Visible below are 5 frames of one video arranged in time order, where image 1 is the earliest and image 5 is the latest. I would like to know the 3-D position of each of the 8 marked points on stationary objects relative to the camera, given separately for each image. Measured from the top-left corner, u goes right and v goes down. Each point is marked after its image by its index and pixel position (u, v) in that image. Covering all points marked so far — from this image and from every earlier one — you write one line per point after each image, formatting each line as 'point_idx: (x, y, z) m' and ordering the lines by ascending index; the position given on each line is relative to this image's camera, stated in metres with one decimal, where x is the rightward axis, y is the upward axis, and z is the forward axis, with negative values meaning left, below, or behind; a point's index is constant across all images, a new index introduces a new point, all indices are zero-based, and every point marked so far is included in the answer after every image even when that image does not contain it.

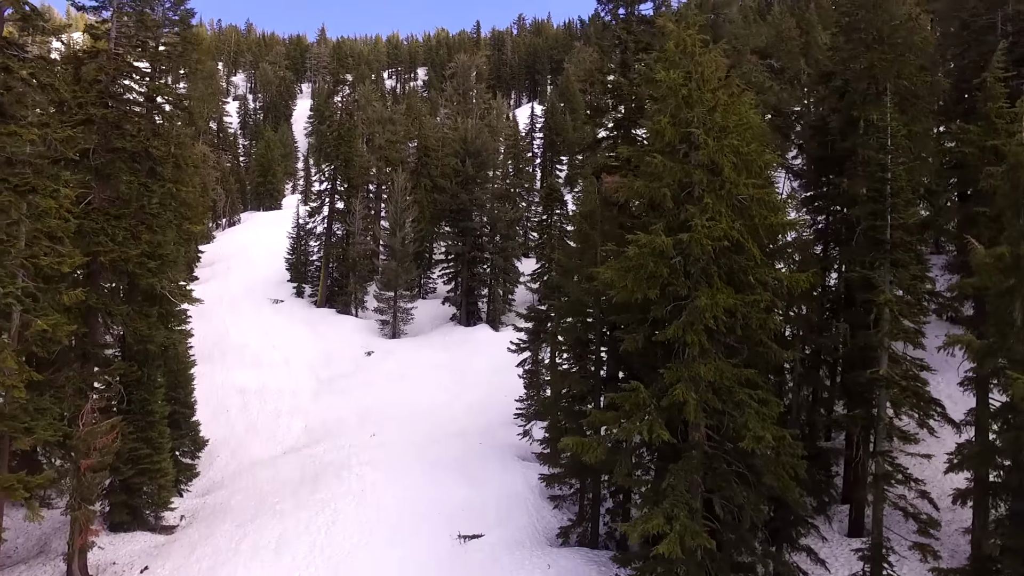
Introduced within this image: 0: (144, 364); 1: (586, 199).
0: (-7.2, -1.4, +17.3) m
1: (+1.1, +1.3, +13.3) m
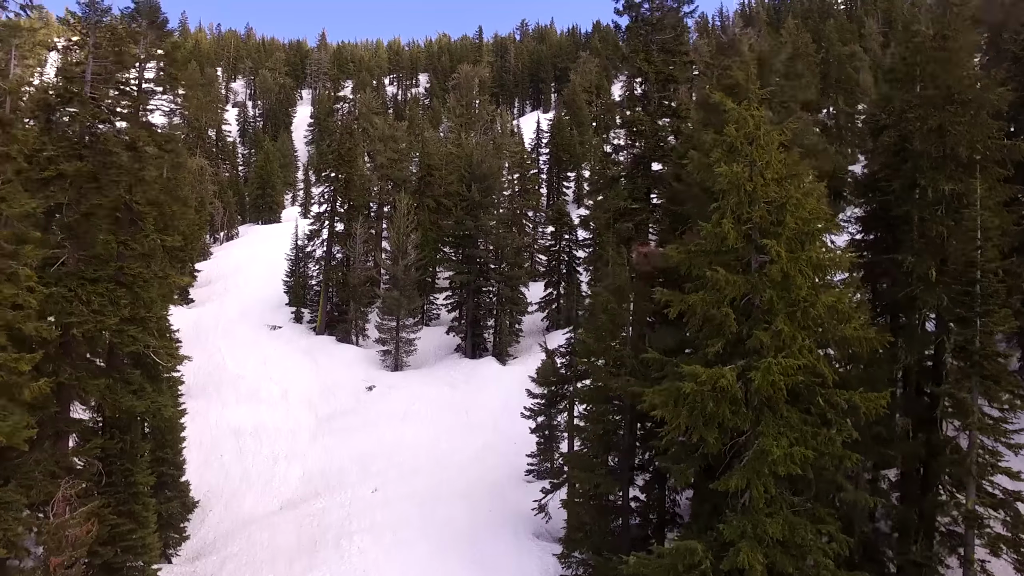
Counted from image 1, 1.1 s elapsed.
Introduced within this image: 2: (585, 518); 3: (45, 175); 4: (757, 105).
0: (-6.9, -2.6, +15.9) m
1: (+1.4, +0.2, +11.9) m
2: (+1.0, -3.3, +12.7) m
3: (-7.1, +1.7, +13.6) m
4: (+2.2, +1.6, +7.9) m
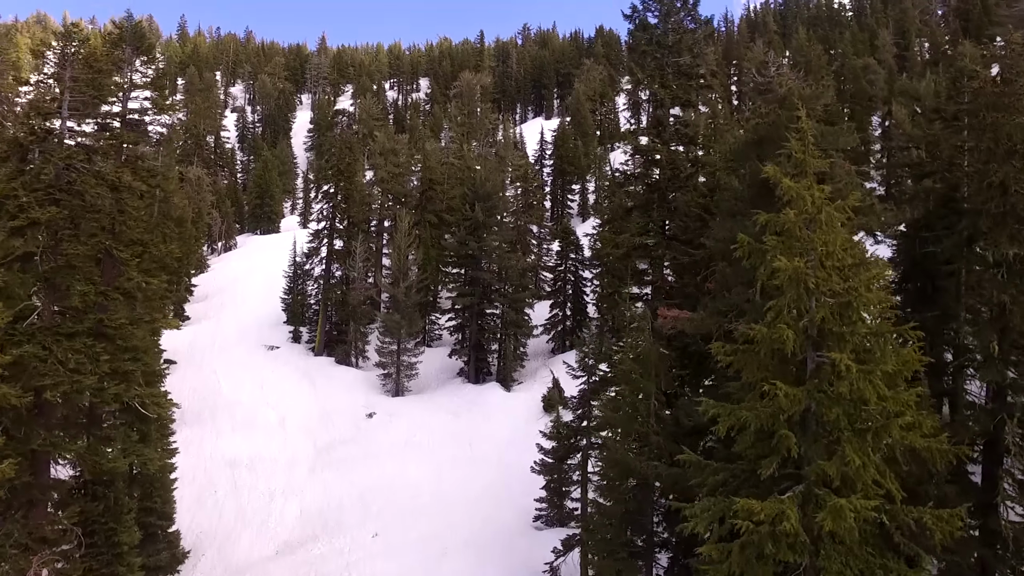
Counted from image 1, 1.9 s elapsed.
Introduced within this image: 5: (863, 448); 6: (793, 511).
0: (-6.7, -3.4, +14.9) m
1: (+1.5, -0.6, +10.8) m
2: (+1.2, -4.1, +11.6) m
3: (-7.0, +0.9, +12.6) m
4: (+2.3, +0.8, +6.9) m
5: (+2.4, -1.1, +6.2) m
6: (+1.9, -1.5, +5.9) m
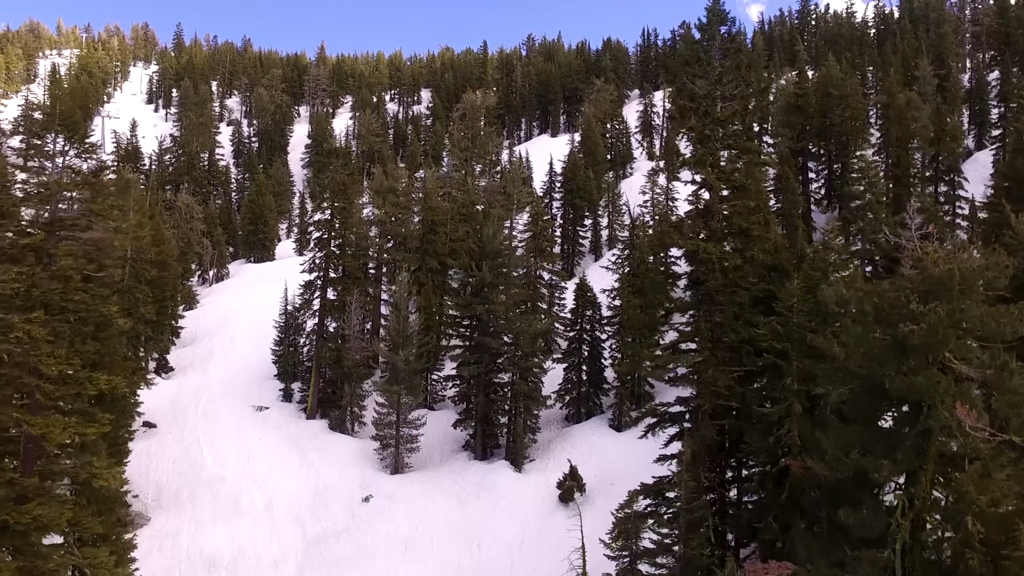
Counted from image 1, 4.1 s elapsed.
0: (-6.4, -5.5, +11.8) m
1: (+1.8, -2.7, +7.8) m
2: (+1.5, -6.2, +8.6) m
3: (-6.7, -1.2, +9.5) m
4: (+2.6, -1.3, +3.8) m
5: (+2.7, -3.2, +3.1) m
6: (+2.1, -3.6, +2.9) m
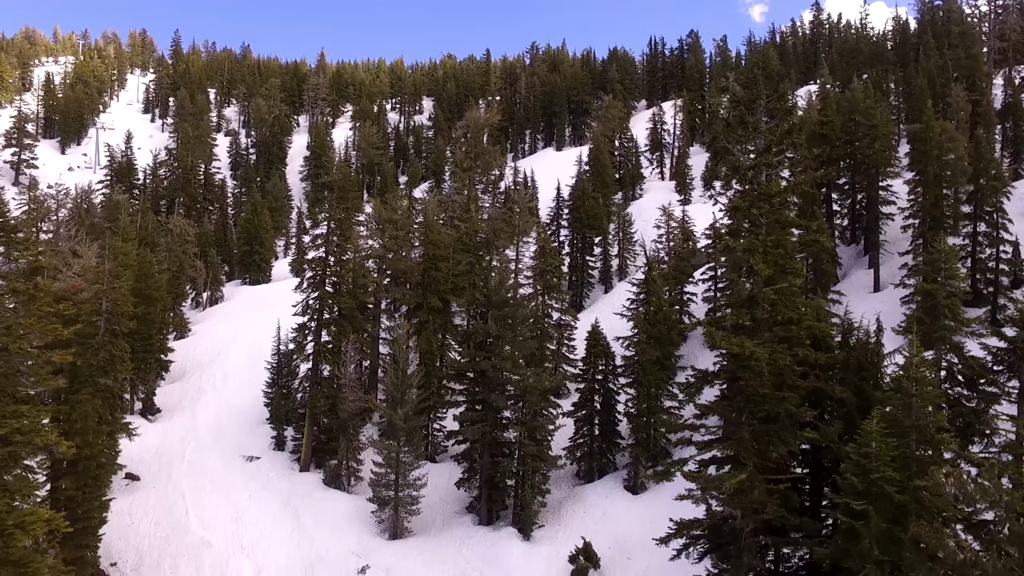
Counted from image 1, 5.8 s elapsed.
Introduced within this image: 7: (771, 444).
0: (-6.2, -7.1, +9.7) m
1: (+2.0, -4.3, +5.6) m
2: (+1.7, -7.7, +6.4) m
3: (-6.5, -2.8, +7.4) m
4: (+2.8, -2.8, +1.6) m
5: (+2.9, -4.8, +1.0) m
6: (+2.3, -5.1, +0.7) m
7: (+3.8, -2.3, +13.2) m
